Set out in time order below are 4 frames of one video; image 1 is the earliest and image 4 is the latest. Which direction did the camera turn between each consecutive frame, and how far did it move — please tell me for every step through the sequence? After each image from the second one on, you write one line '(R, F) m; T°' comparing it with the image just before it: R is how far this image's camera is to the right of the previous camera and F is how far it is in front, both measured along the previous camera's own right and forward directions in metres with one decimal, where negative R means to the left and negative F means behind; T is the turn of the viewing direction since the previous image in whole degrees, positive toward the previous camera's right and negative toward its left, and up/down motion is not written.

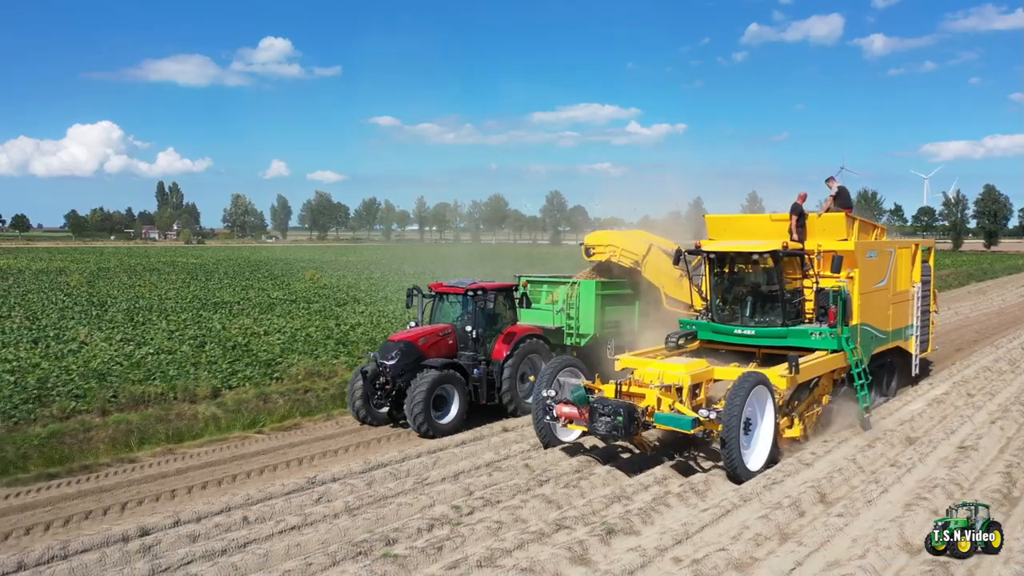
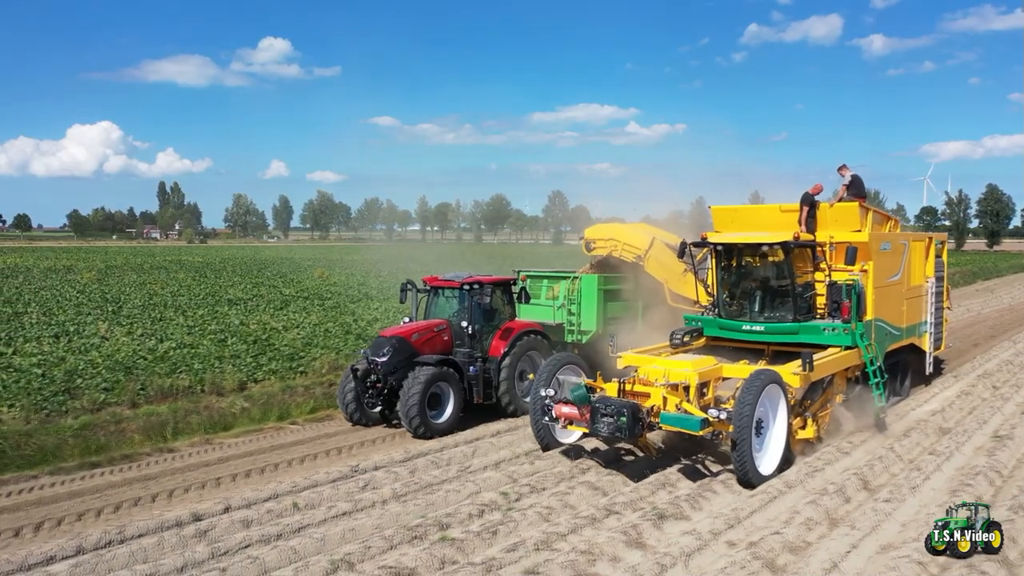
(0.0, +0.5) m; 0°
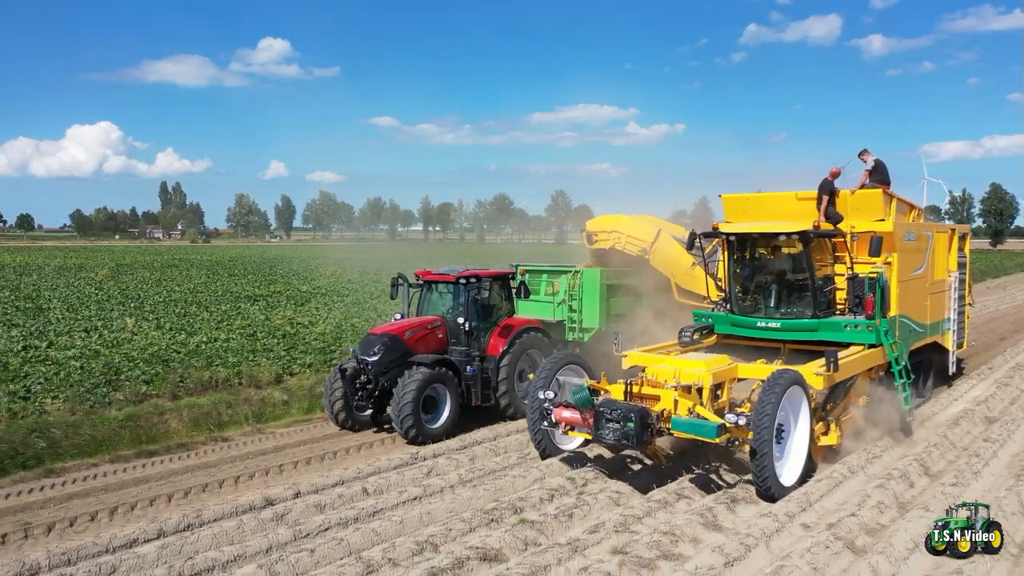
(0.0, +0.7) m; 0°
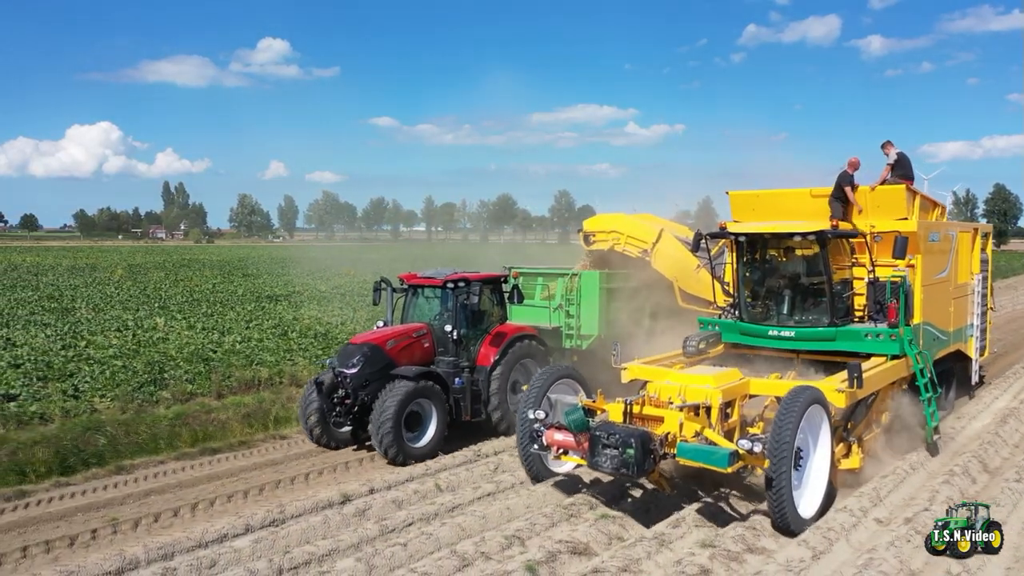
(+0.1, +0.8) m; 0°
